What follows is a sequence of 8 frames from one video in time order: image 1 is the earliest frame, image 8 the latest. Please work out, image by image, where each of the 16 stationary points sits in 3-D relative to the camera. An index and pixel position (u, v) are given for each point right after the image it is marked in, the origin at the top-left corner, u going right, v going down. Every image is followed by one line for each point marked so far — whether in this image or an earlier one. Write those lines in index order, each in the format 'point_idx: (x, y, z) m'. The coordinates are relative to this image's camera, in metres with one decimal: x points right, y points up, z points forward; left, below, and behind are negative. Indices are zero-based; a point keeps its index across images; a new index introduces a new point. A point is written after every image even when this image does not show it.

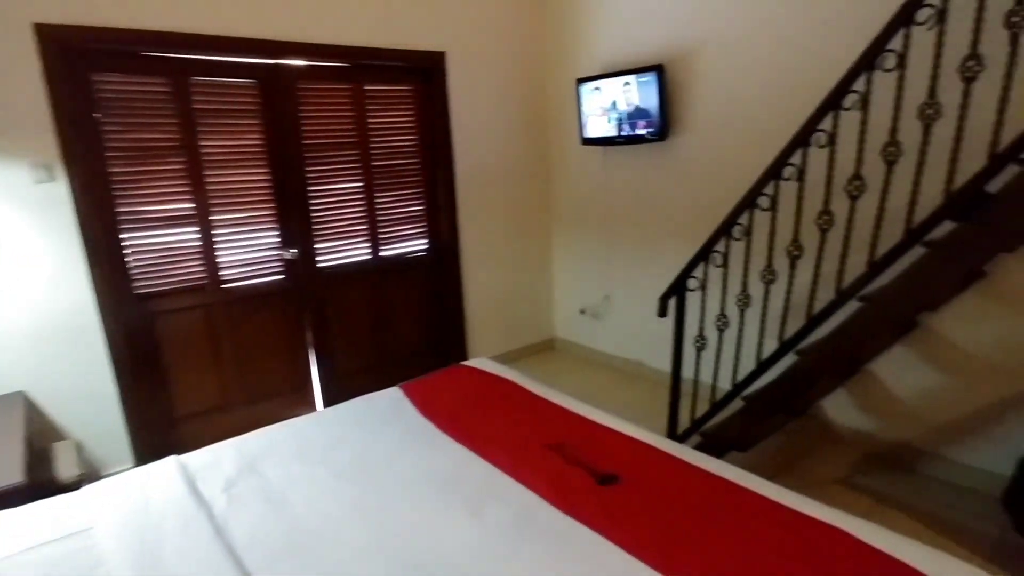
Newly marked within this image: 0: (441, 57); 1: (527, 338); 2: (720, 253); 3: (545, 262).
0: (-0.6, +1.5, +3.9) m
1: (-0.1, -0.4, +4.7) m
2: (+0.8, +0.2, +2.8) m
3: (+0.1, +0.2, +4.7) m
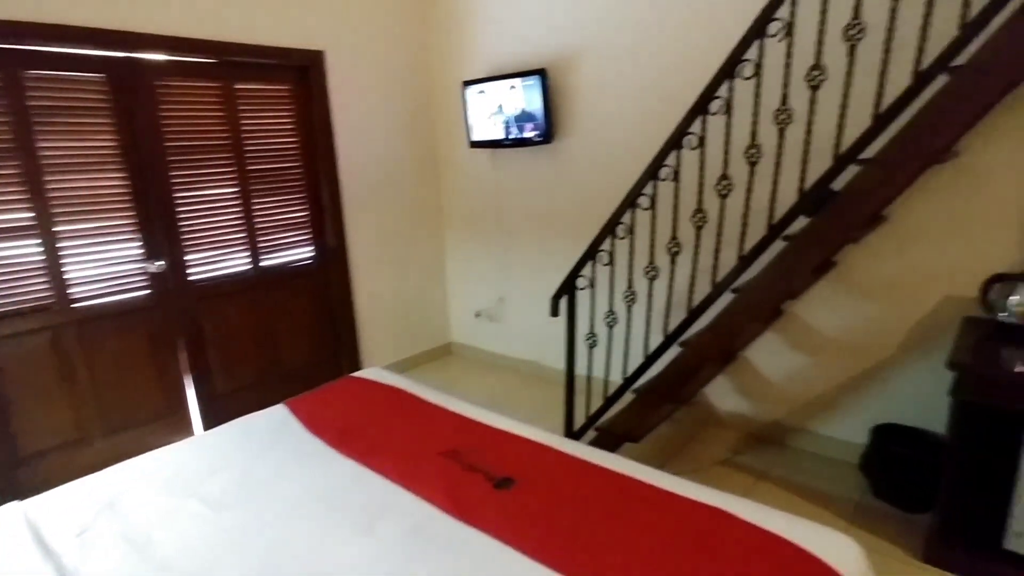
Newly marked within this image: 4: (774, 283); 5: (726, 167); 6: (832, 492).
0: (-1.2, +1.4, +3.6) m
1: (-0.7, -0.5, +4.6) m
2: (+0.4, +0.2, +2.7) m
3: (-0.6, +0.2, +4.6) m
4: (+1.0, 0.0, +2.2) m
5: (+0.8, +0.5, +2.3) m
6: (+1.5, -0.9, +2.7) m
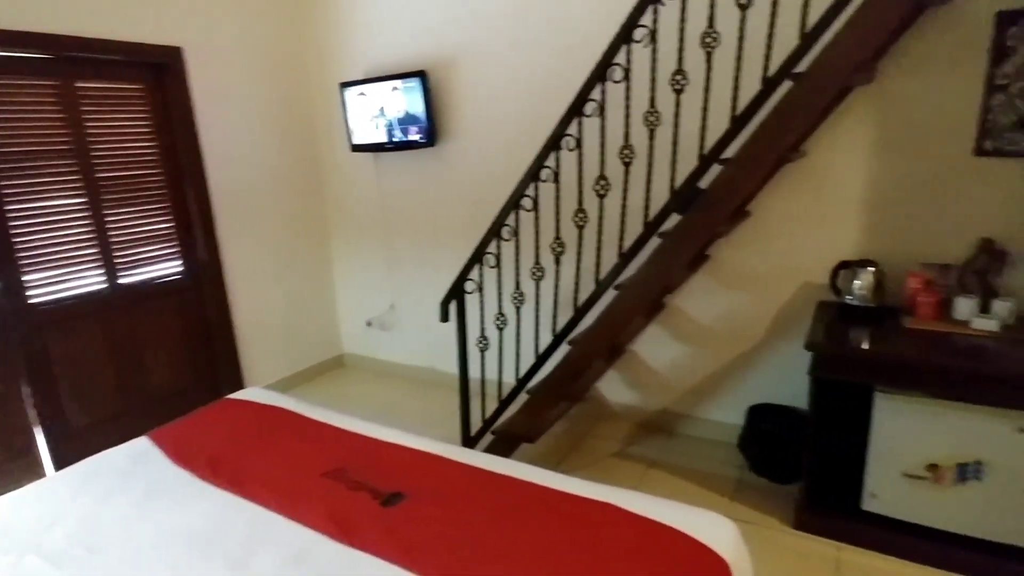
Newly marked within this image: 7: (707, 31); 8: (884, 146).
0: (-1.9, +1.3, +3.3) m
1: (-1.5, -0.5, +4.3) m
2: (-0.1, +0.2, +2.7) m
3: (-1.4, +0.1, +4.4) m
4: (+0.5, 0.0, +2.3) m
5: (+0.3, +0.5, +2.3) m
6: (+1.0, -0.9, +2.9) m
7: (+0.7, +0.9, +2.0) m
8: (+1.6, +0.6, +2.5) m
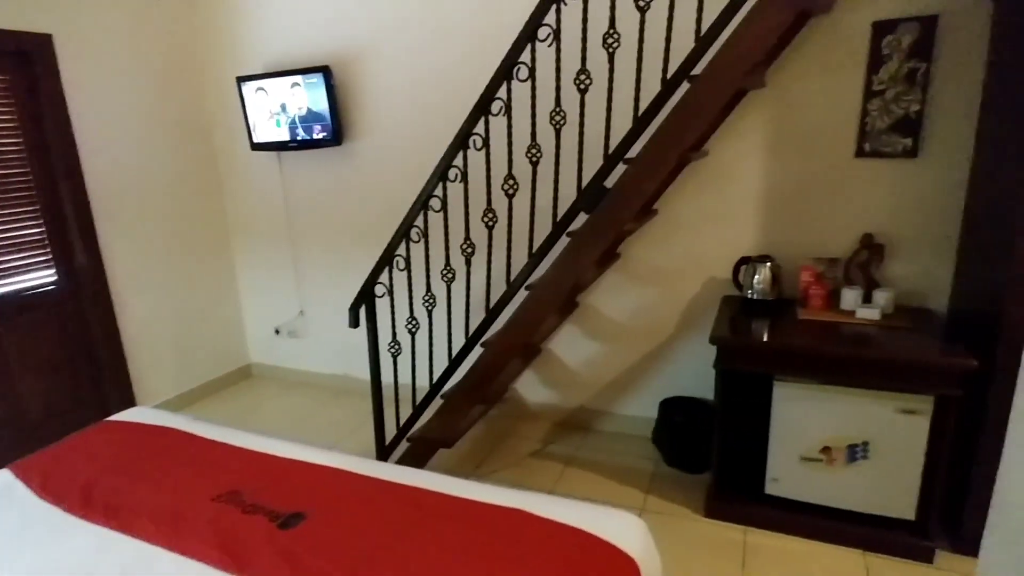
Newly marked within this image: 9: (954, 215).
0: (-2.4, +1.3, +3.0) m
1: (-2.0, -0.6, +4.1) m
2: (-0.5, +0.1, +2.6) m
3: (-2.0, 0.0, +4.1) m
4: (+0.2, 0.0, +2.3) m
5: (0.0, +0.5, +2.3) m
6: (+0.6, -0.9, +2.9) m
7: (+0.3, +0.9, +2.1) m
8: (+1.2, +0.6, +2.6) m
9: (+1.8, +0.3, +2.5) m
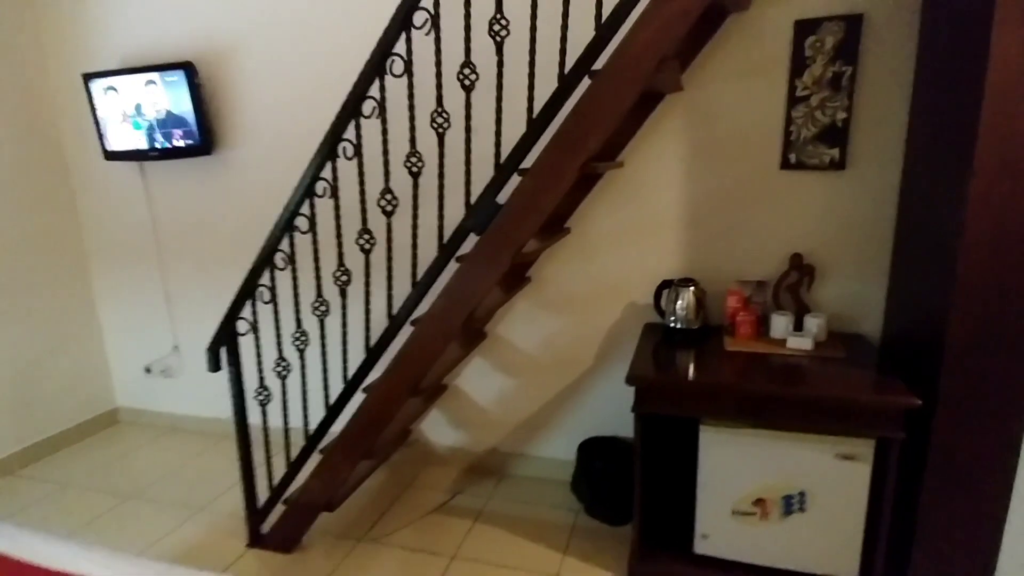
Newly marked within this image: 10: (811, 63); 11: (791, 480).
0: (-2.8, +1.1, +2.4) m
1: (-2.6, -0.8, +3.5) m
2: (-0.9, 0.0, +2.2) m
3: (-2.5, -0.2, +3.5) m
4: (-0.2, -0.1, +2.0) m
5: (-0.4, +0.3, +1.9) m
6: (+0.2, -1.0, +2.6) m
7: (0.0, +0.8, +1.7) m
8: (+0.7, +0.5, +2.4) m
9: (+1.4, +0.2, +2.2) m
10: (+1.1, +0.8, +2.2) m
11: (+0.9, -0.6, +2.0) m
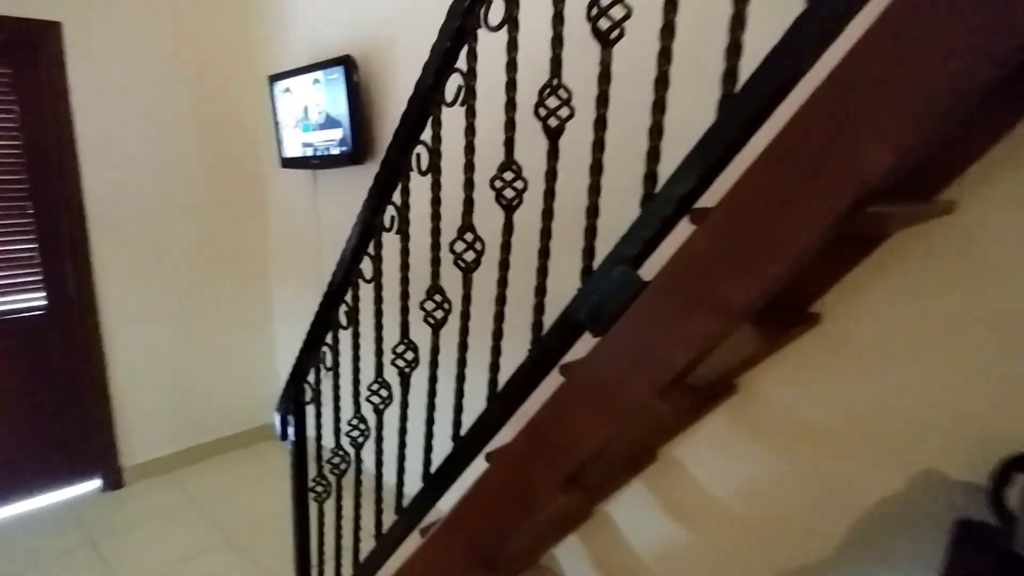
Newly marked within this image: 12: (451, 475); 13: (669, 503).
0: (-2.0, +1.1, +2.6) m
1: (-1.6, -0.8, +3.4) m
2: (-0.5, -0.1, +1.6) m
3: (-1.5, -0.2, +3.4) m
4: (+0.1, -0.3, +1.1) m
5: (-0.1, +0.1, +1.1) m
6: (+0.5, -1.3, +1.5) m
7: (+0.2, +0.5, +0.8) m
8: (+1.2, +0.2, +1.1) m
9: (+1.7, -0.2, +0.7) m
10: (+1.4, +0.4, +0.8) m
11: (+1.0, -1.0, +0.6) m
12: (-0.1, -0.4, +1.2) m
13: (+0.5, -0.7, +1.8) m
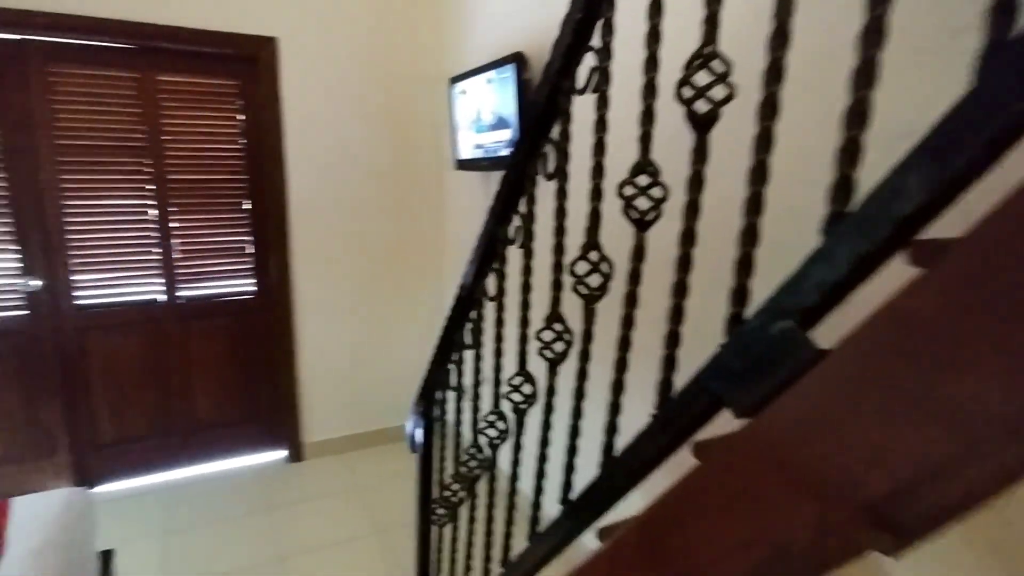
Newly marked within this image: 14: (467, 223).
0: (-1.2, +1.2, +2.8) m
1: (-0.7, -0.8, +3.5) m
2: (-0.1, -0.2, +1.4) m
3: (-0.5, -0.2, +3.5) m
4: (+0.2, -0.4, +0.8) m
5: (+0.1, +0.1, +0.9) m
6: (+0.7, -1.4, +1.1) m
7: (+0.3, +0.5, +0.5) m
8: (+1.3, 0.0, +0.5) m
9: (+1.6, -0.4, -0.1) m
10: (+1.5, +0.3, +0.1) m
11: (+0.9, -1.1, +0.1) m
12: (+0.1, -0.4, +1.0) m
13: (+0.8, -0.8, +1.4) m
14: (-0.2, +0.4, +3.1) m
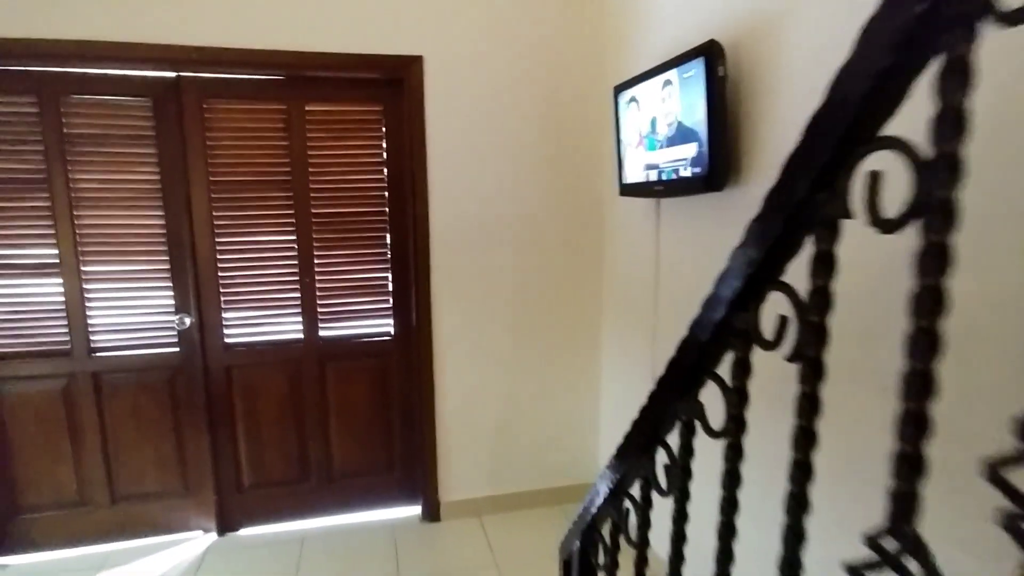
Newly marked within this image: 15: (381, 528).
0: (-0.4, +1.0, +2.6) m
1: (+0.2, -1.0, +3.0) m
2: (+0.2, -0.3, +0.9) m
3: (+0.3, -0.4, +3.0) m
4: (+0.4, -0.5, +0.2) m
5: (+0.3, 0.0, +0.3) m
6: (+0.9, -1.6, +0.3) m
7: (+0.4, +0.4, -0.1) m
8: (+1.3, -0.1, -0.4) m
9: (+1.5, -0.5, -1.0) m
10: (+1.4, +0.2, -0.8) m
11: (+0.9, -1.2, -0.7) m
12: (+0.3, -0.6, +0.4) m
13: (+1.1, -0.9, +0.6) m
14: (+0.5, +0.1, +2.5) m
15: (-0.7, -1.3, +3.1) m
